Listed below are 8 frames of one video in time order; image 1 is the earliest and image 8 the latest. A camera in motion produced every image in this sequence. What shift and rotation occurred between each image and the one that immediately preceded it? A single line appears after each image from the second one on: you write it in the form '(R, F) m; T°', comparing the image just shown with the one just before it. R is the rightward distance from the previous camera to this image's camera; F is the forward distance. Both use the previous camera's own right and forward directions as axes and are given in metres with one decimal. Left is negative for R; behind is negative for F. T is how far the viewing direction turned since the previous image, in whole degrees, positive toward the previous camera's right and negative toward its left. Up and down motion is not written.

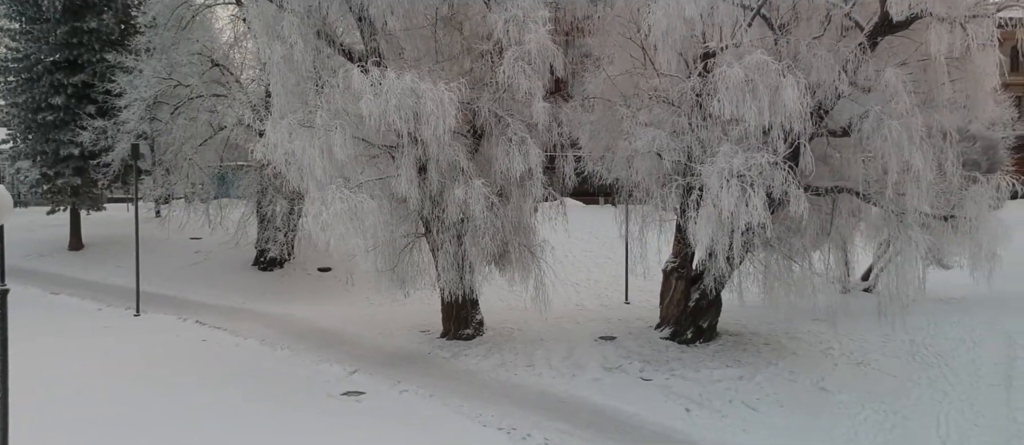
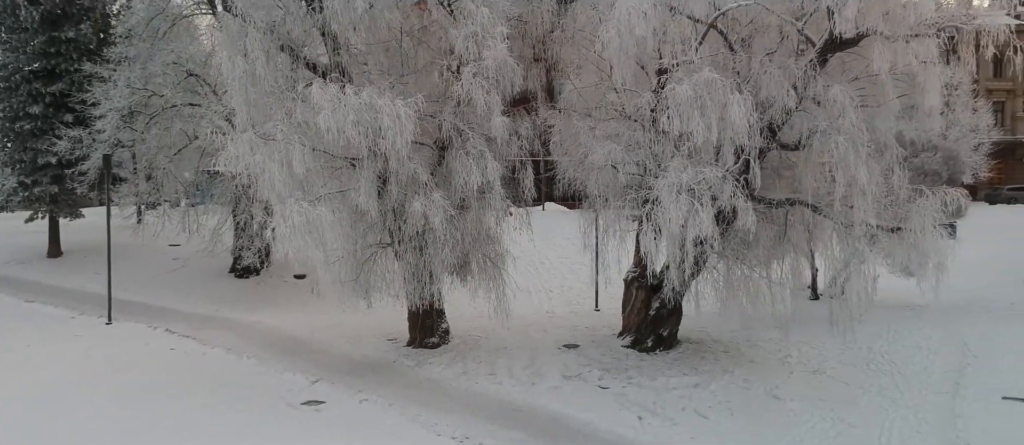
(+0.4, -0.2) m; 0°
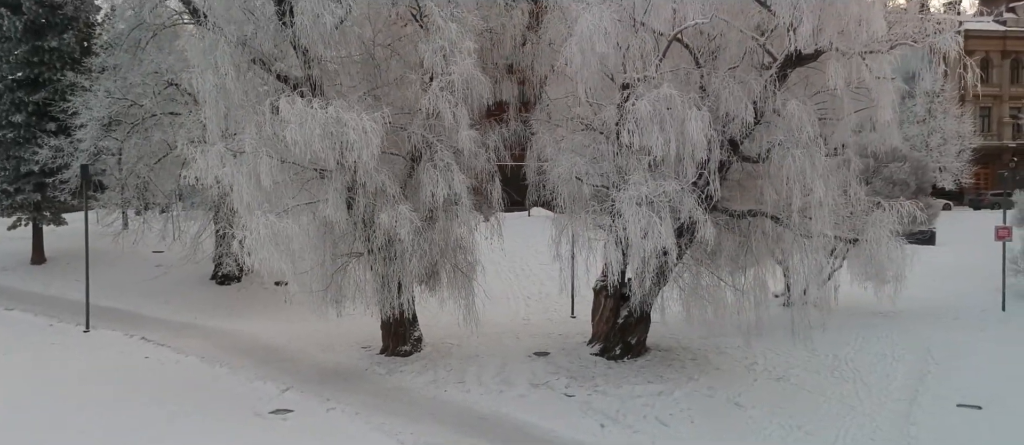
(+0.4, -0.2) m; 0°
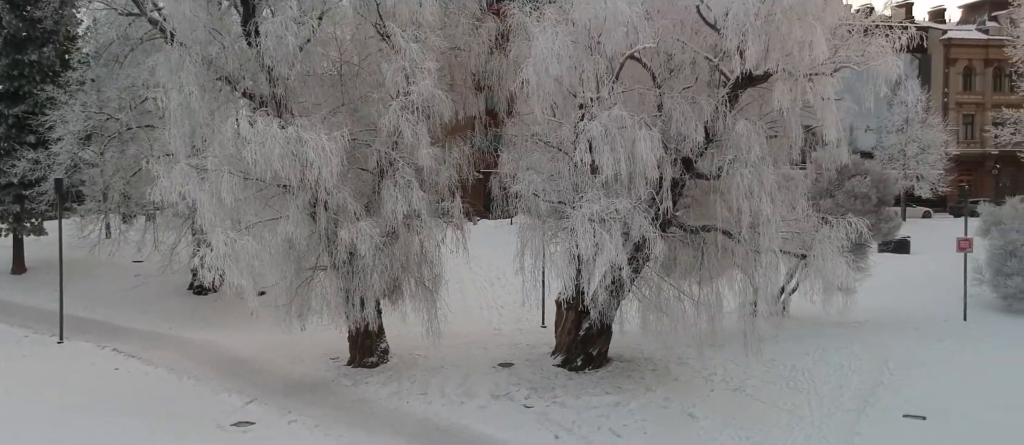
(+0.5, -0.3) m; 0°
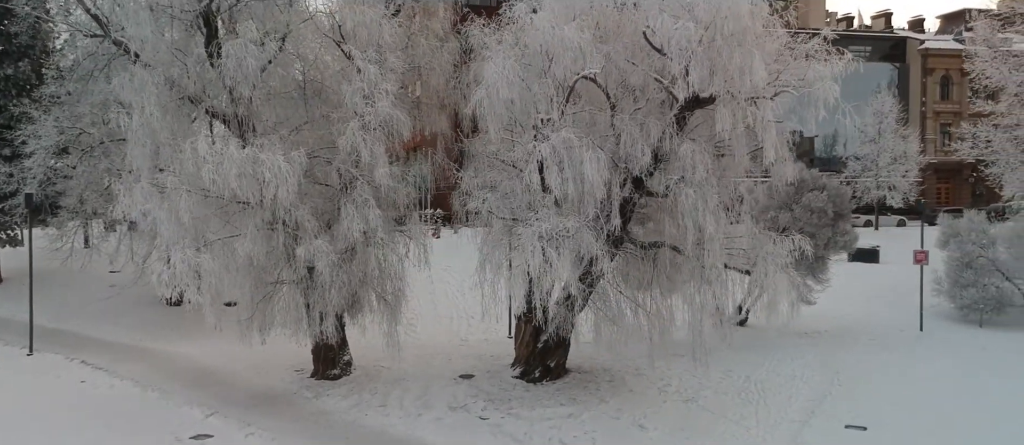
(+0.5, -0.3) m; +1°
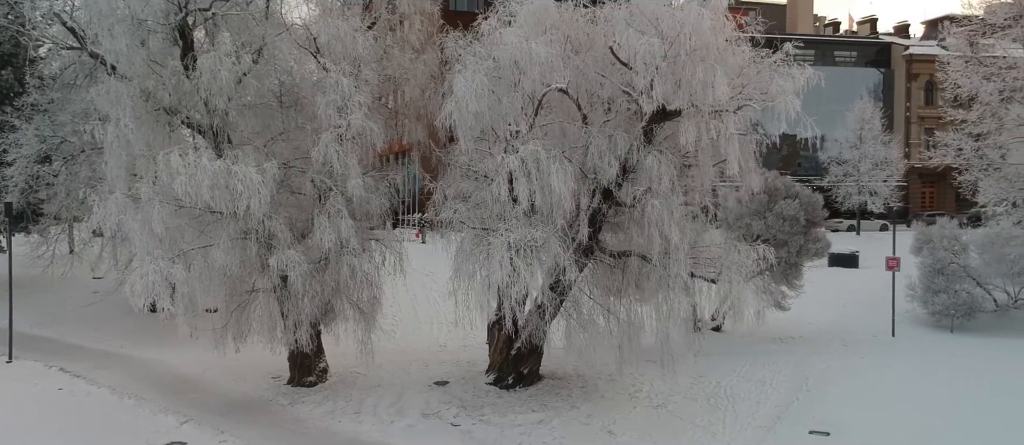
(+0.3, -0.2) m; +1°
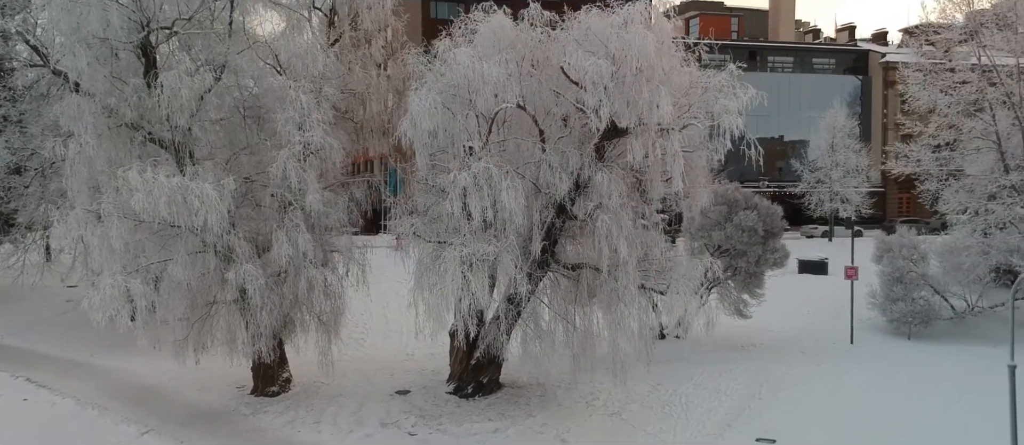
(+0.5, -0.3) m; +1°
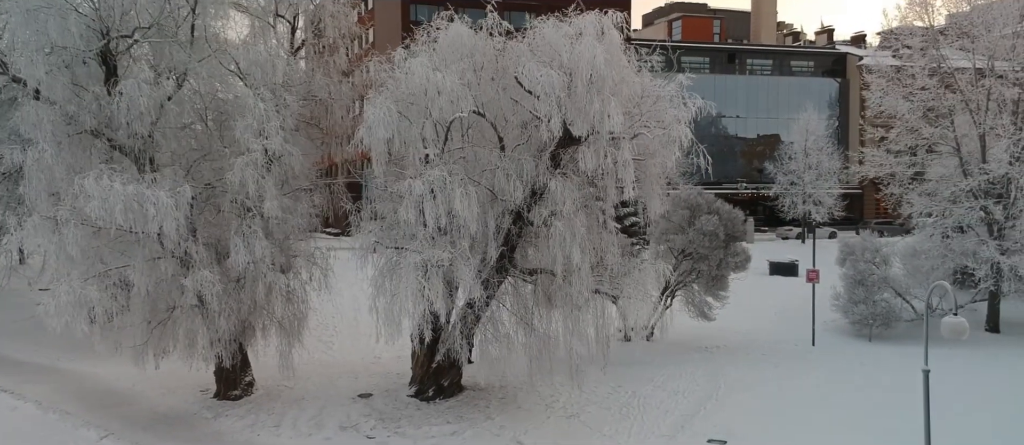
(+0.5, -0.2) m; +1°
